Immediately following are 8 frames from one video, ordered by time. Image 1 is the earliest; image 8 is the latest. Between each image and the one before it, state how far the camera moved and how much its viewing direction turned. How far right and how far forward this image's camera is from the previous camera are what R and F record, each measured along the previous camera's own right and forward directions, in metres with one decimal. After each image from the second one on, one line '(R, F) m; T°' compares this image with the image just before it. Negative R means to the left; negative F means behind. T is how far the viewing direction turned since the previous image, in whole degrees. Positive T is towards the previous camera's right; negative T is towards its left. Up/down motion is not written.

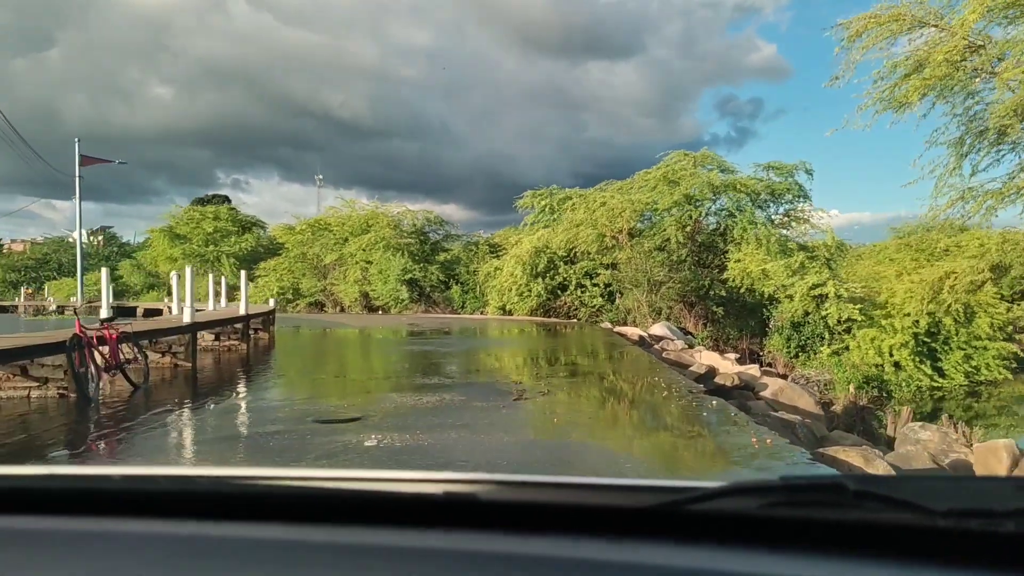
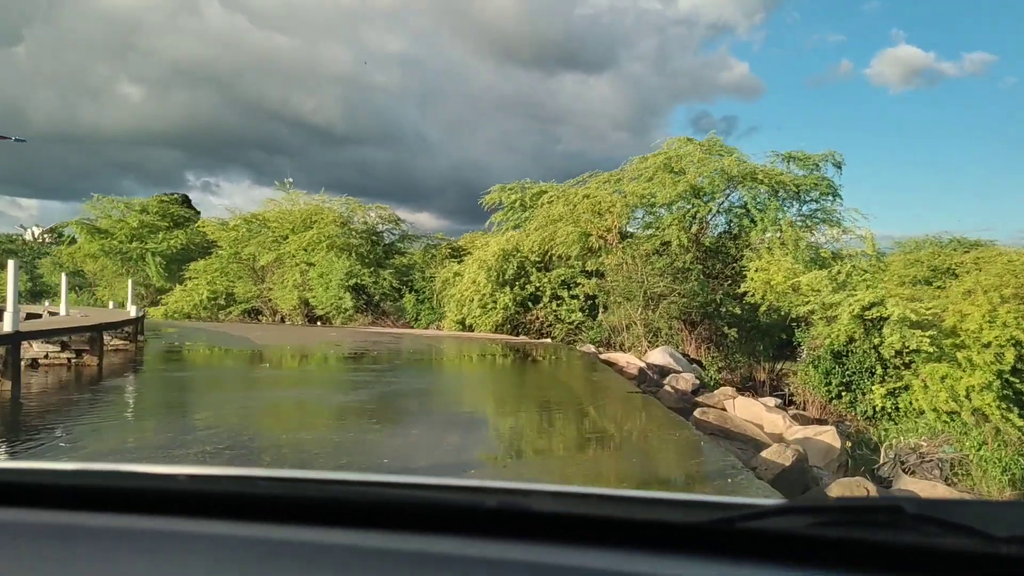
(+0.1, +1.1) m; +2°
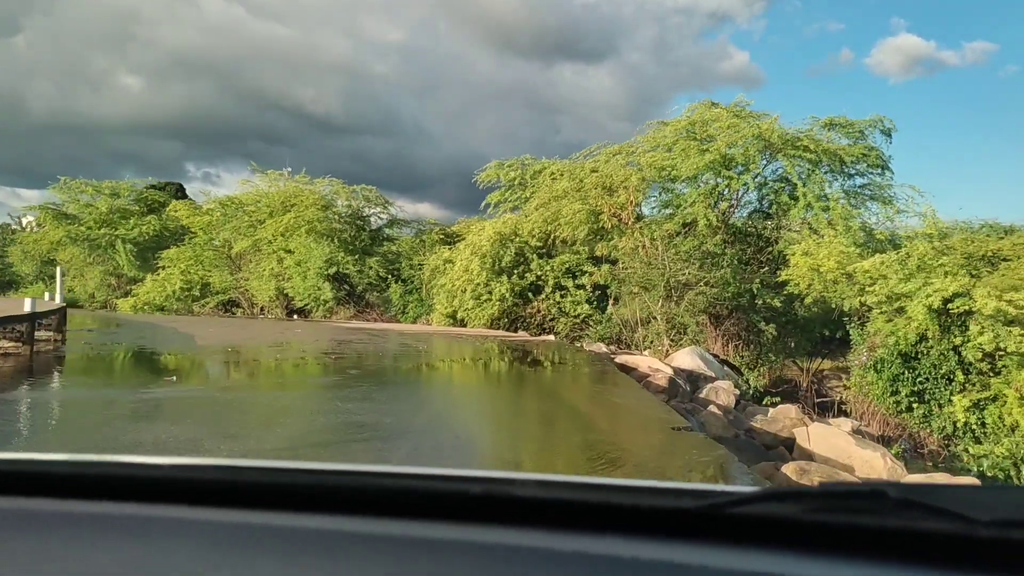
(0.0, +0.6) m; 0°
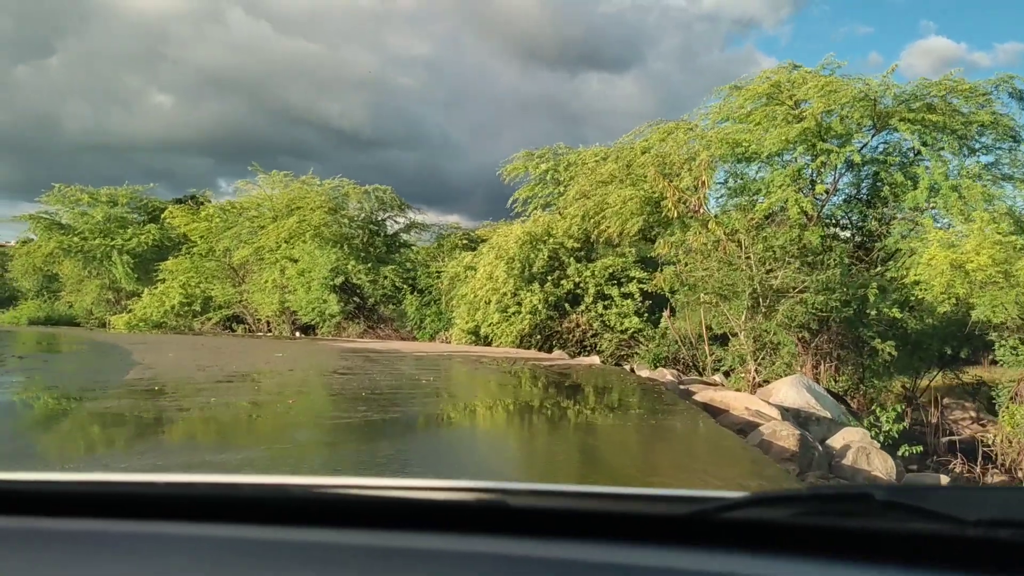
(0.0, +0.8) m; -2°
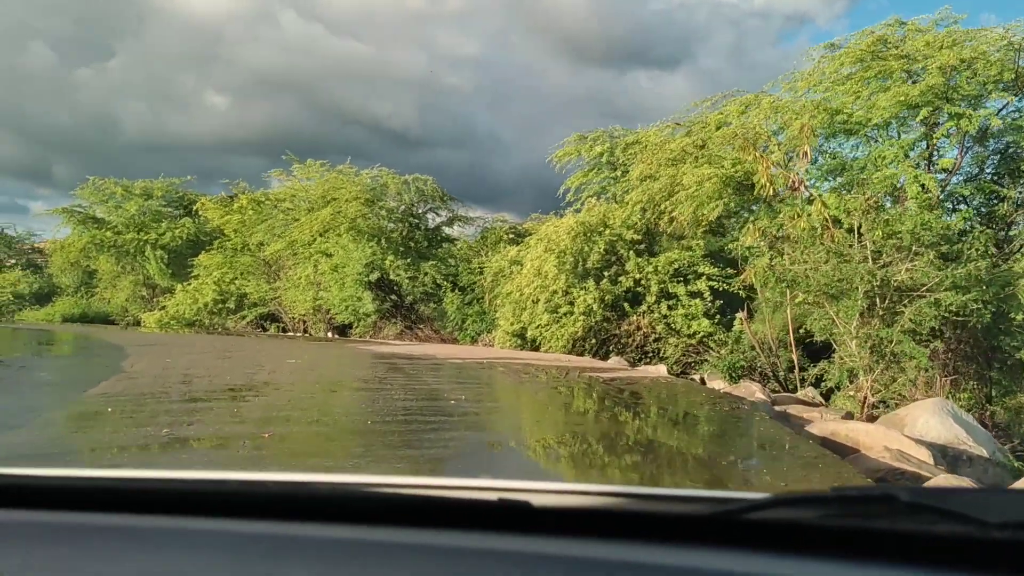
(0.0, +0.5) m; -3°
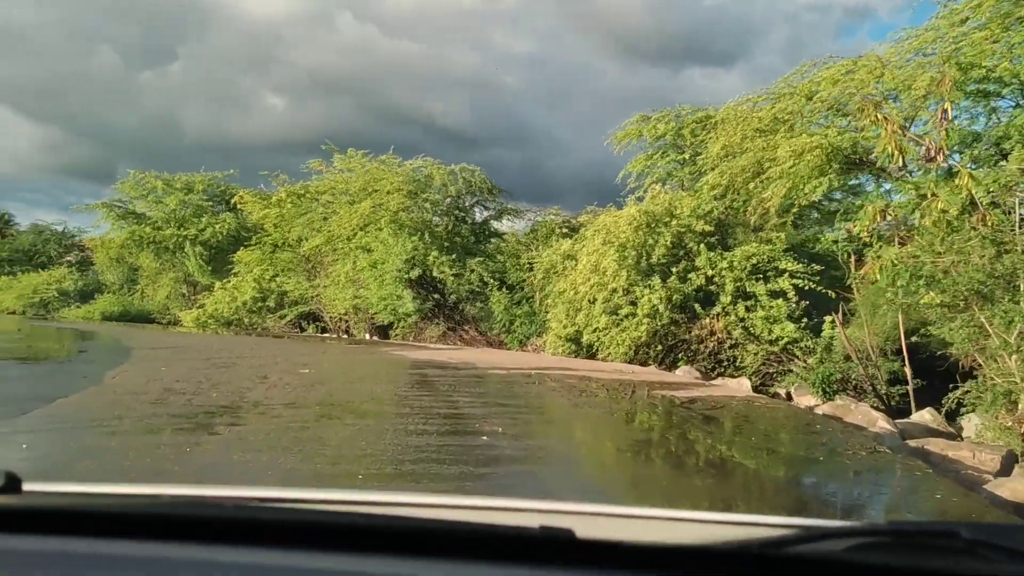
(0.0, +0.4) m; -3°
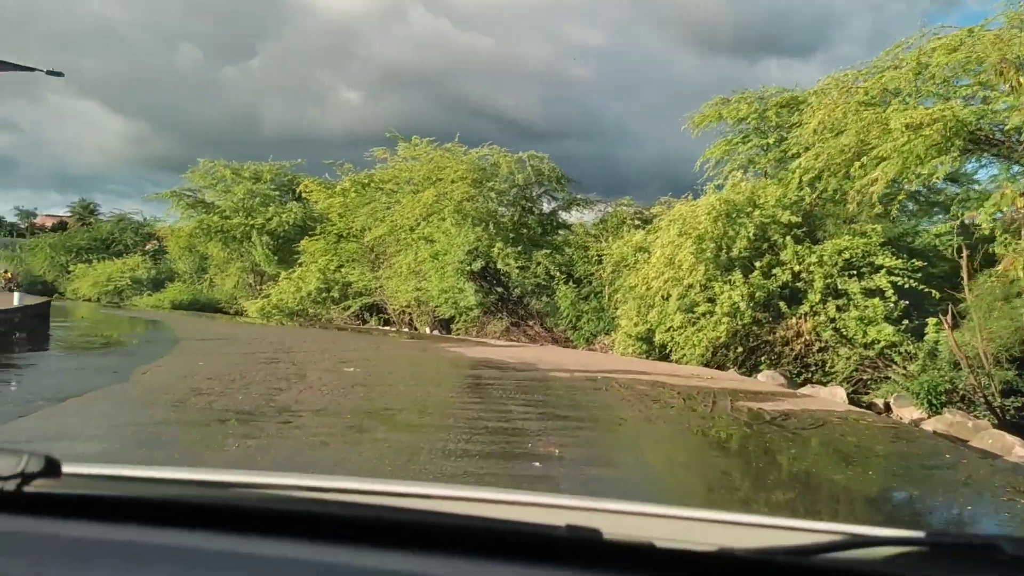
(0.0, +0.2) m; -5°
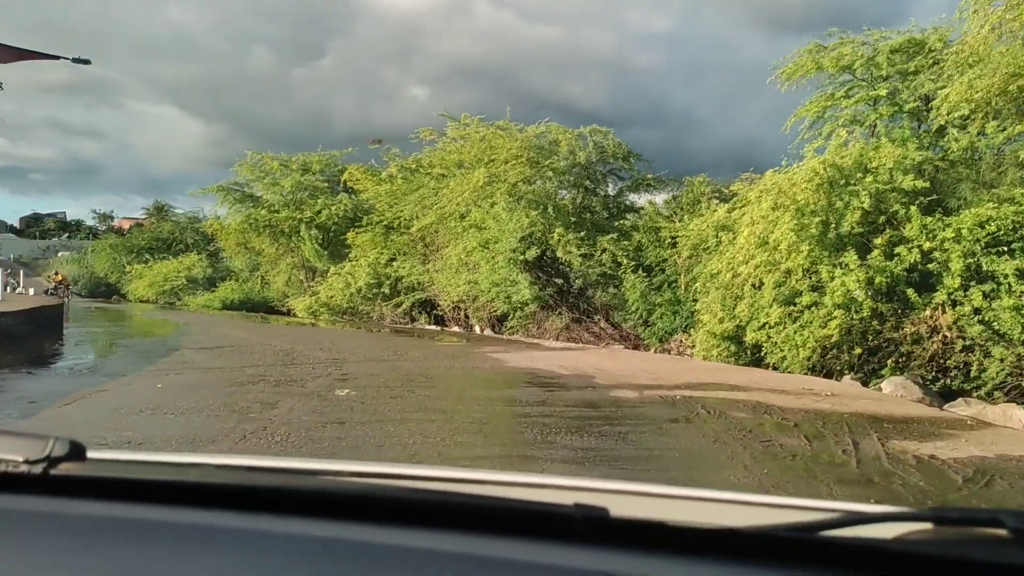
(0.0, +0.5) m; -5°
